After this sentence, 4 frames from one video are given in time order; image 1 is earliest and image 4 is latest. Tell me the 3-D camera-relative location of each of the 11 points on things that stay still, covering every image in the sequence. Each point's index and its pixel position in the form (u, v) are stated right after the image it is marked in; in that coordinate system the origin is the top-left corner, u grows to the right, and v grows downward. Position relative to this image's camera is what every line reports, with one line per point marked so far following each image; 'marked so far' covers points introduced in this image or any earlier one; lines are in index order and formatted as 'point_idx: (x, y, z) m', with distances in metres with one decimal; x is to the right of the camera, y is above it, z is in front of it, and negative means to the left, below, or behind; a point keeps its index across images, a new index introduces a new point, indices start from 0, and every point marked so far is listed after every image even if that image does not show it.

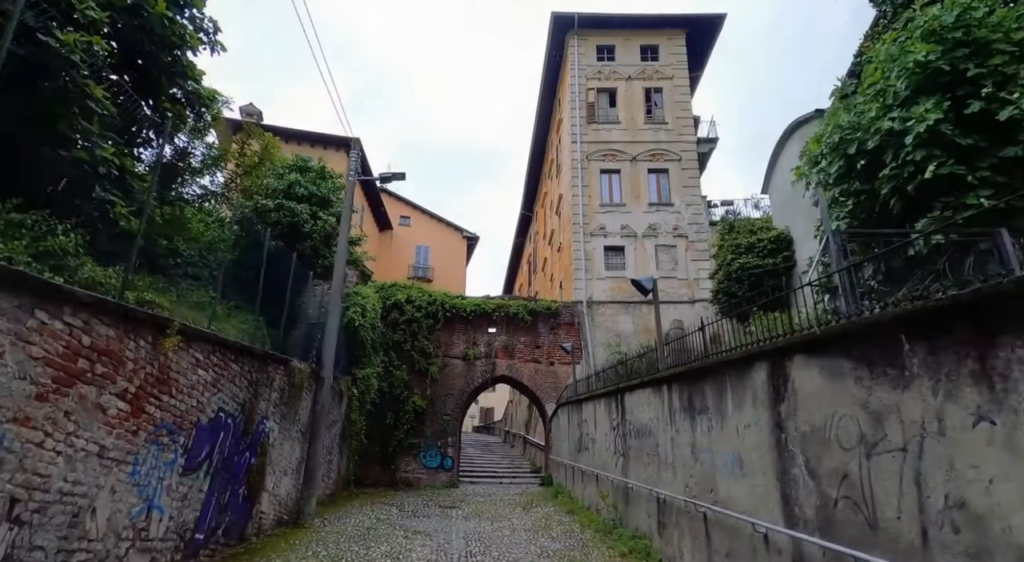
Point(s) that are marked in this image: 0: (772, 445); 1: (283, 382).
0: (+1.9, -1.2, +4.0) m
1: (-3.2, -1.4, +7.4) m
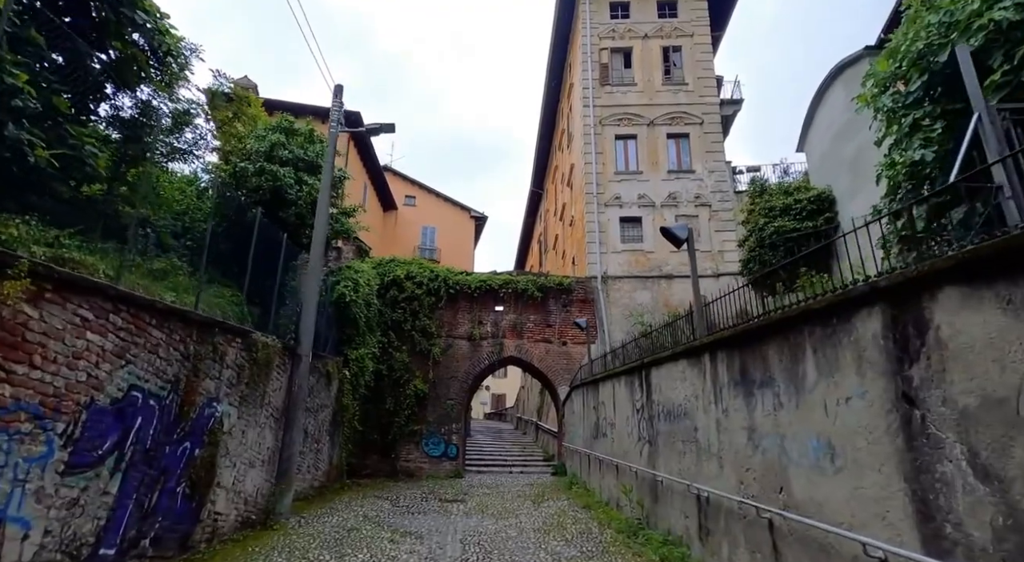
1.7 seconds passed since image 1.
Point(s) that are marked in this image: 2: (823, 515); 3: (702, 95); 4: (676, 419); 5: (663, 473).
0: (+1.9, -0.7, +2.6) m
1: (-3.2, -0.9, +6.2) m
2: (+1.9, -1.4, +3.1) m
3: (+6.5, +6.4, +18.2) m
4: (+1.8, -1.5, +5.8) m
5: (+1.8, -2.2, +6.2) m
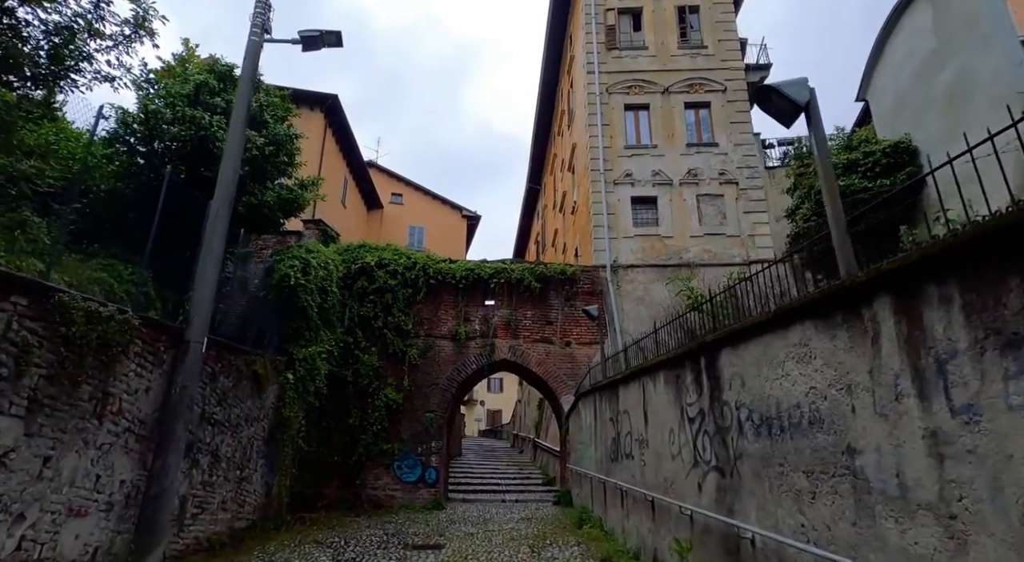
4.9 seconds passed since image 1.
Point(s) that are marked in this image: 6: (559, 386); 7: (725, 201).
0: (+1.8, 0.0, +0.1) m
1: (-3.3, -0.3, +3.6) m
2: (+1.7, -0.7, +0.6) m
3: (+6.3, +6.7, +15.8) m
4: (+1.7, -0.9, +3.2) m
5: (+1.6, -1.7, +3.6) m
6: (+1.1, -2.6, +13.0) m
7: (+5.8, +2.2, +14.5) m
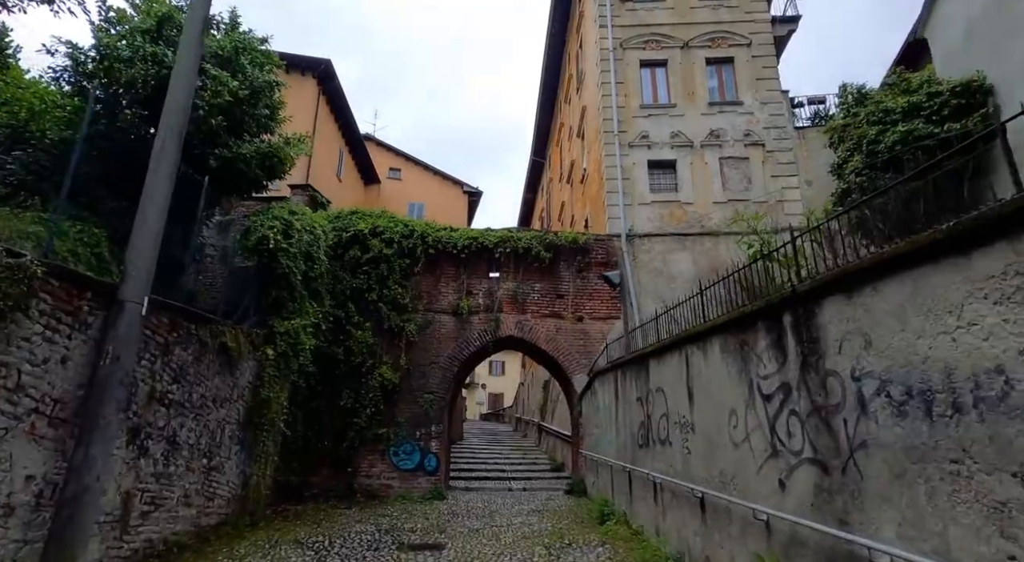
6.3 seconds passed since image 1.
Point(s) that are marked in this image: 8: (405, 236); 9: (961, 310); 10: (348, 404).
0: (+1.9, +0.3, -1.1) m
1: (-3.2, +0.1, +2.5) m
2: (+1.9, -0.4, -0.6) m
3: (+6.5, +7.4, +14.5) m
4: (+1.8, -0.5, +2.1) m
5: (+1.8, -1.2, +2.5) m
6: (+1.3, -1.9, +11.9) m
7: (+6.0, +2.9, +13.2) m
8: (-2.4, +1.0, +11.8) m
9: (+1.9, -0.1, +2.2) m
10: (-3.3, -2.4, +10.5) m
